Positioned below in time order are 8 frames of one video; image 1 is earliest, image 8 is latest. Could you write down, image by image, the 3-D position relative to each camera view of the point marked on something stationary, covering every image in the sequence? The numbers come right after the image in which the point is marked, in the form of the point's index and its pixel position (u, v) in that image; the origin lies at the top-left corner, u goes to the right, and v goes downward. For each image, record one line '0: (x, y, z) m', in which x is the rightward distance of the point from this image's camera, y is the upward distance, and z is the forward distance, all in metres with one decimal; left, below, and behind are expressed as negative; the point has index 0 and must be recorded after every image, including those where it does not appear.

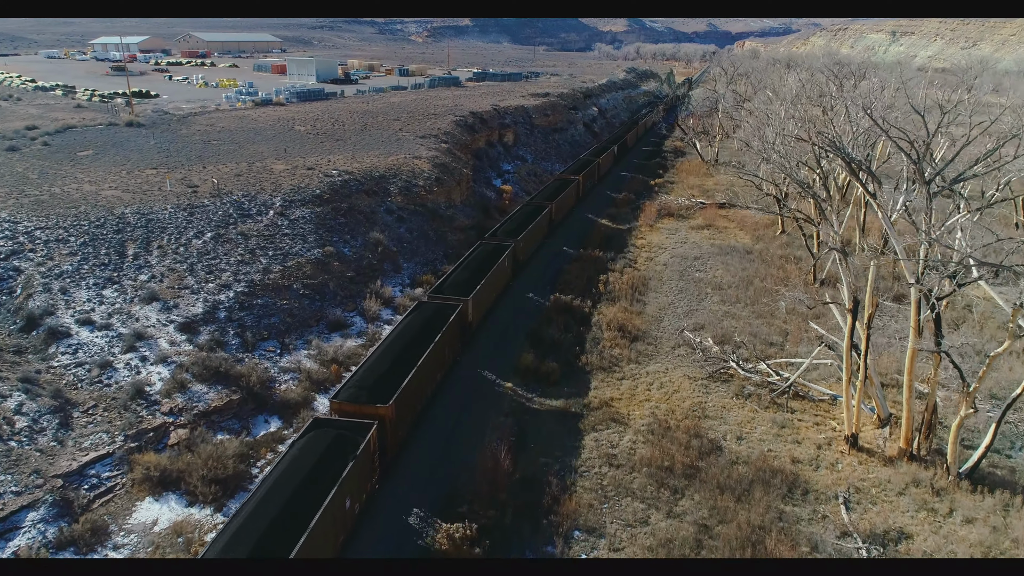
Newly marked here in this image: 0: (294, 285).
0: (-5.9, +0.1, +19.2) m
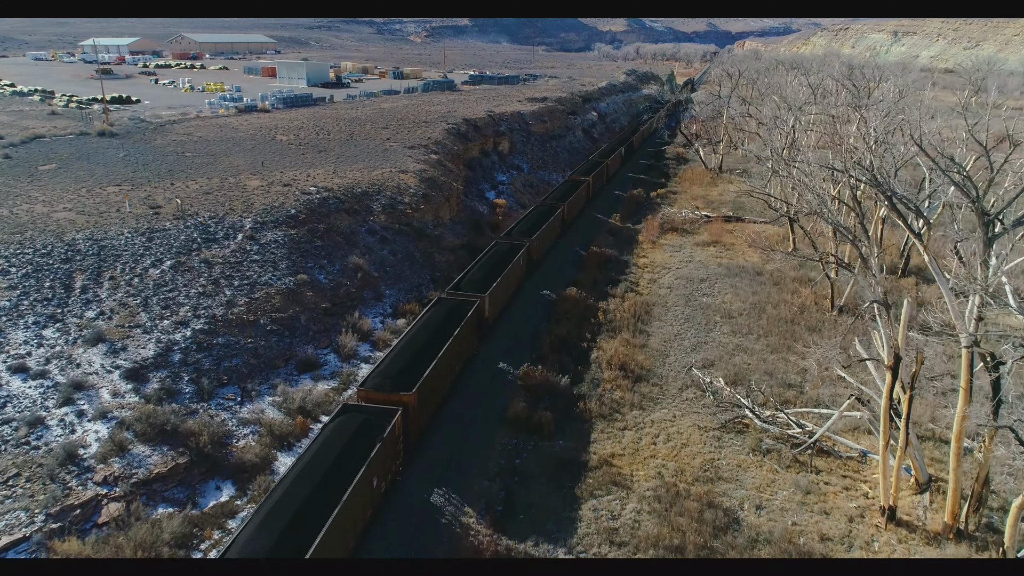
0: (-6.1, -0.8, +17.3) m
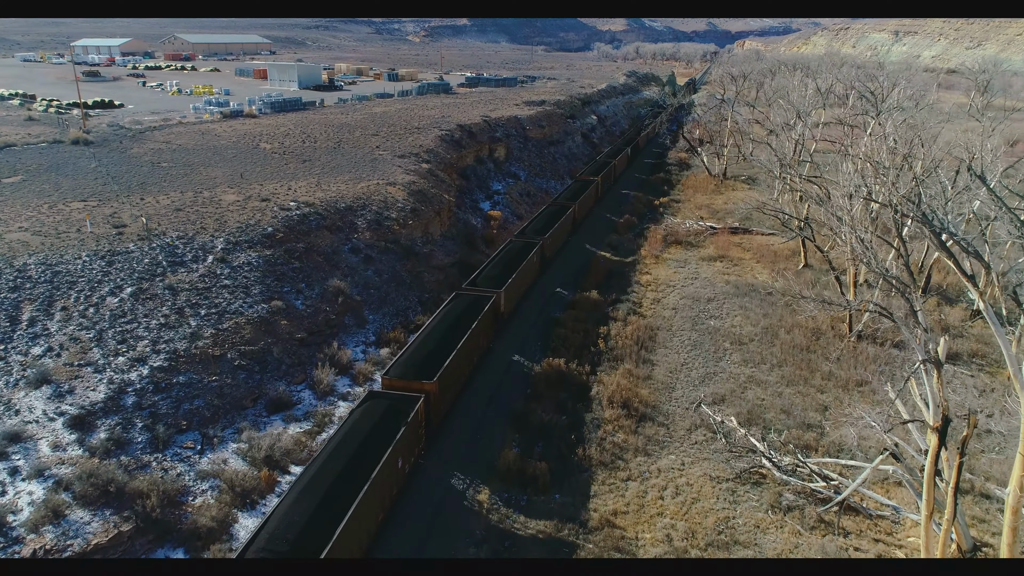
0: (-6.3, -1.5, +15.8) m
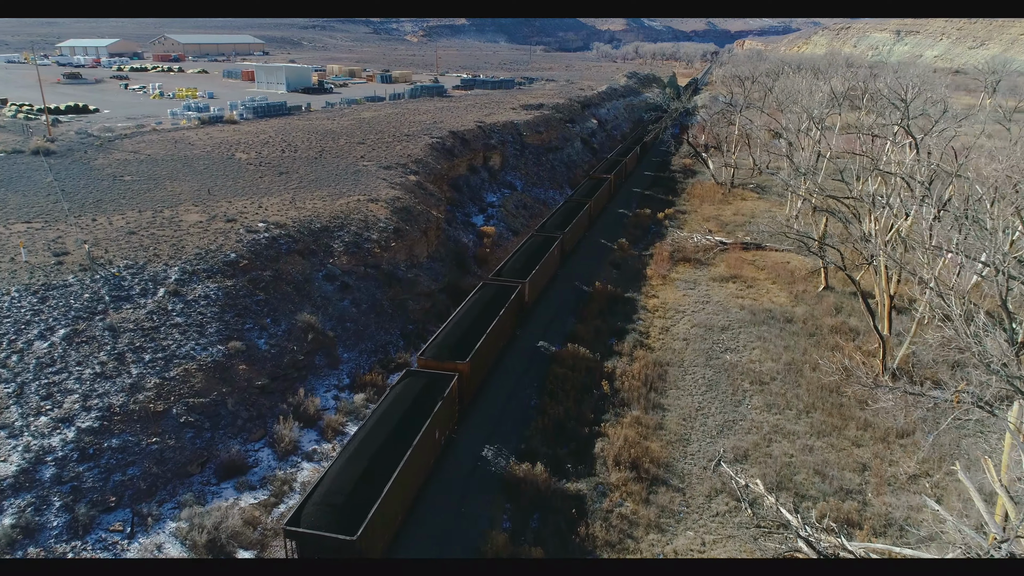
0: (-6.5, -2.3, +13.6) m
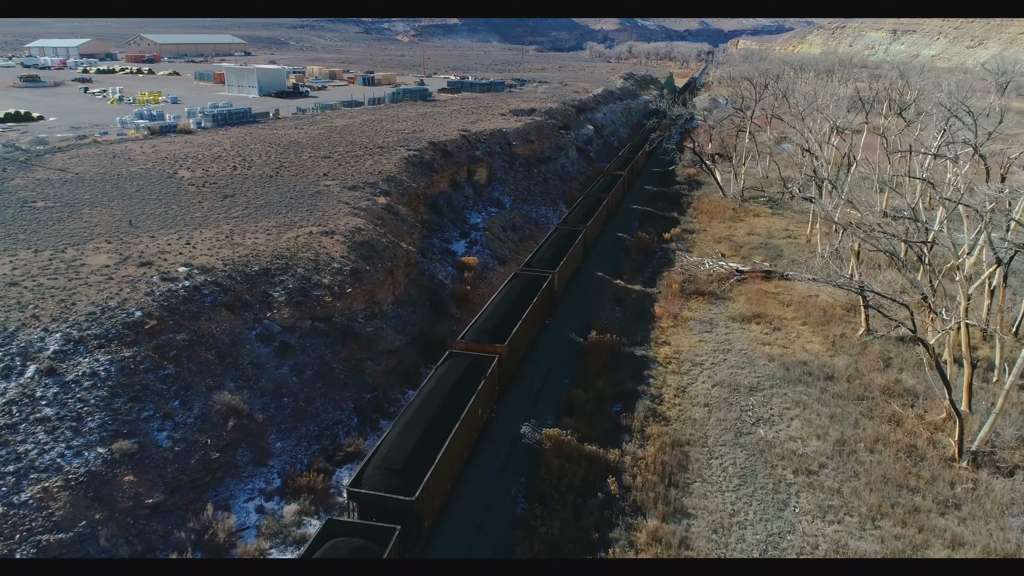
0: (-6.8, -3.6, +9.8) m
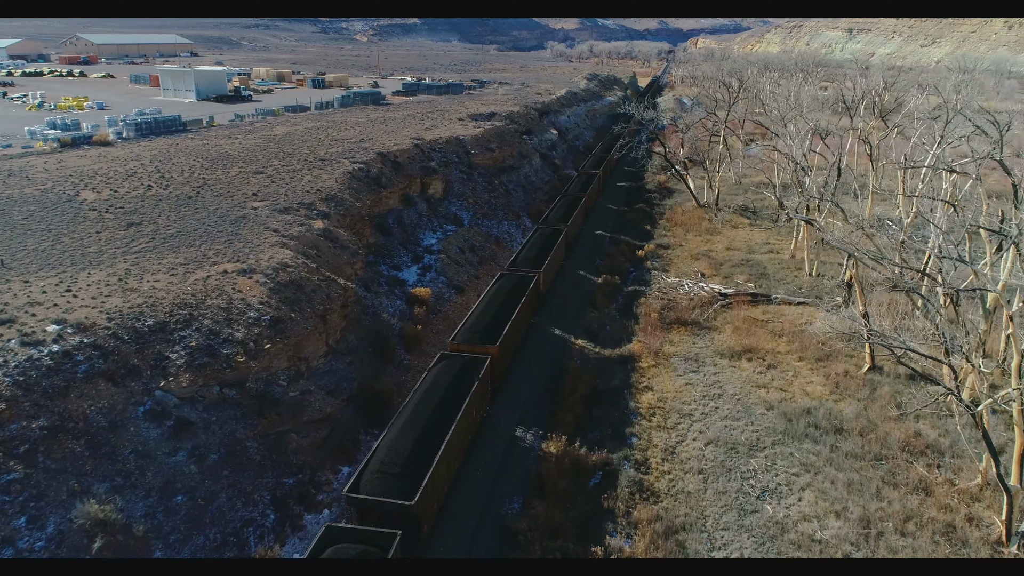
0: (-7.2, -4.7, +6.6) m
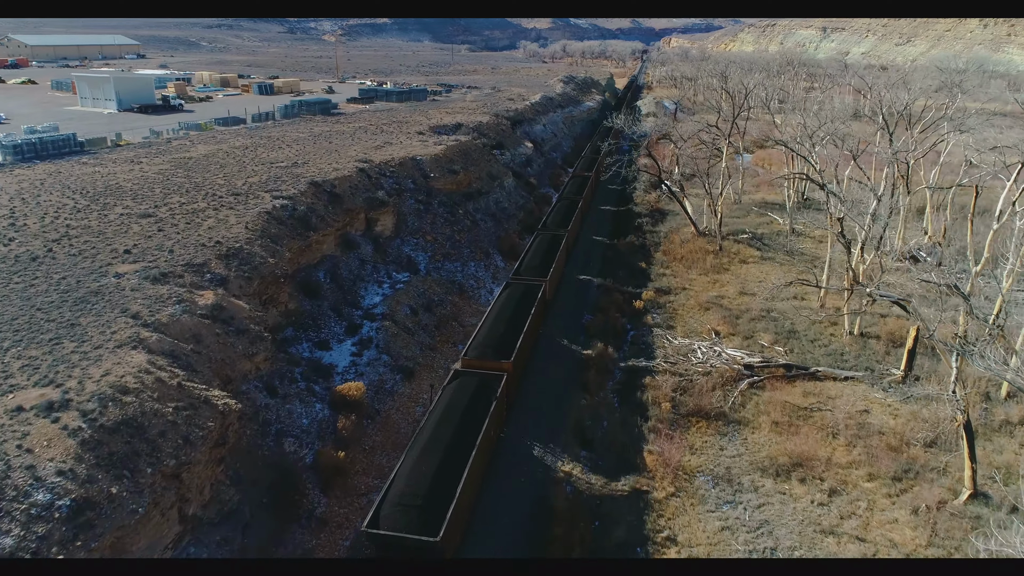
0: (-7.5, -6.8, +1.0) m
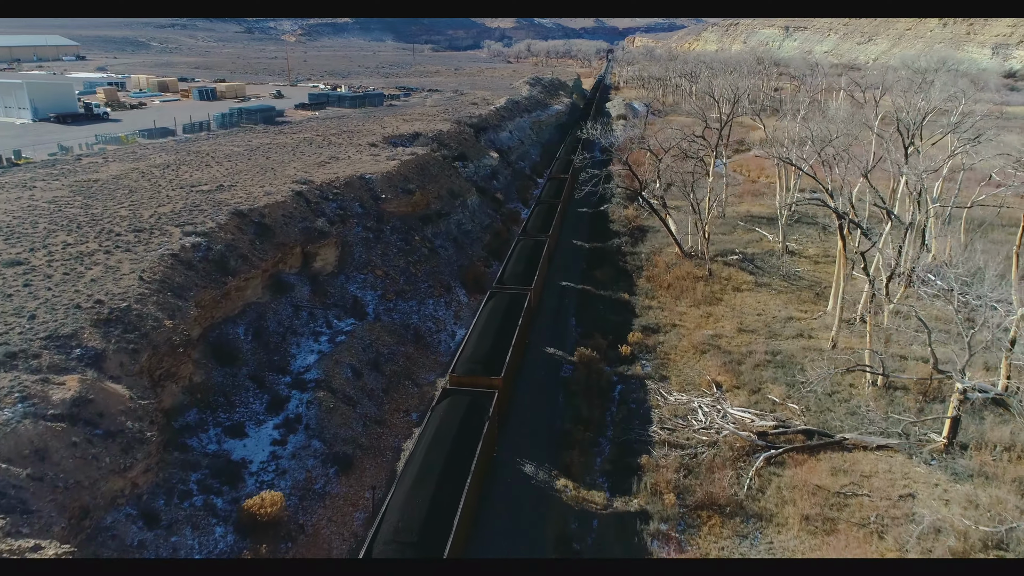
0: (-7.3, -8.1, -2.7) m
